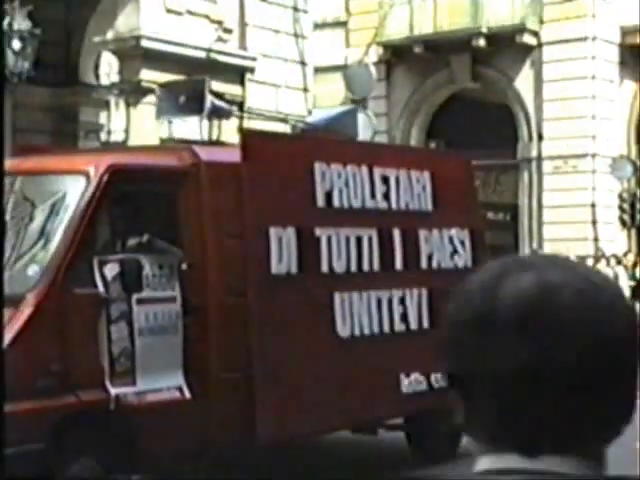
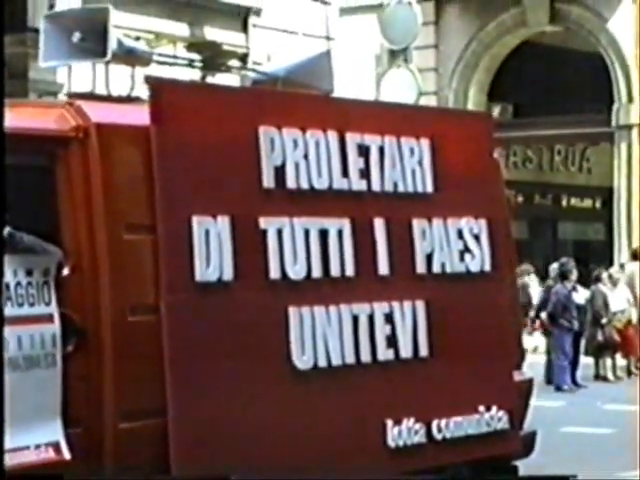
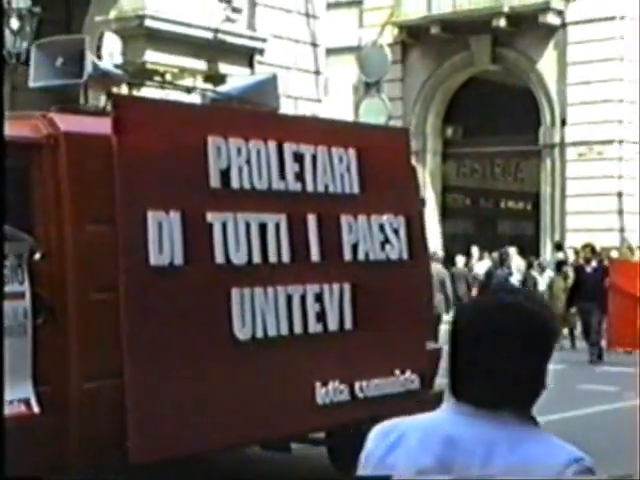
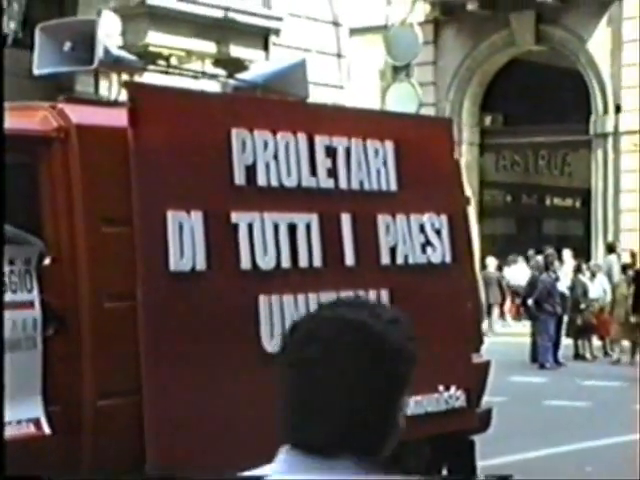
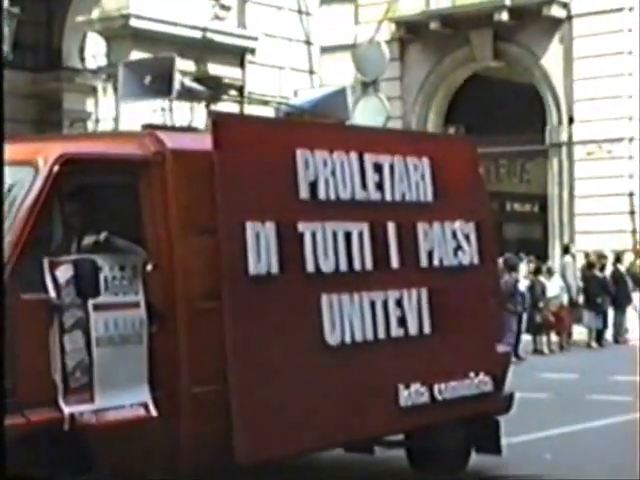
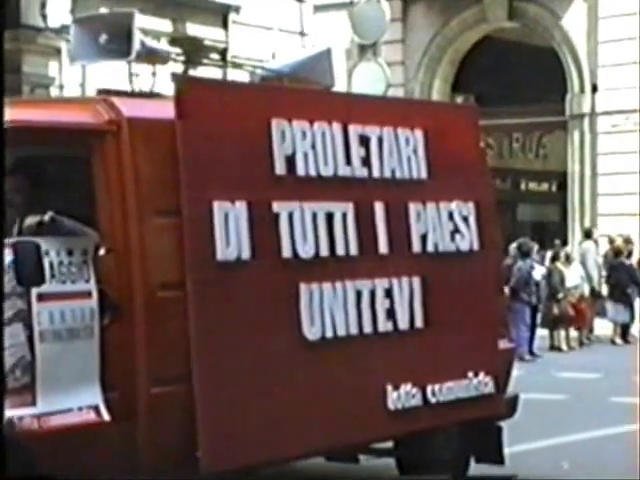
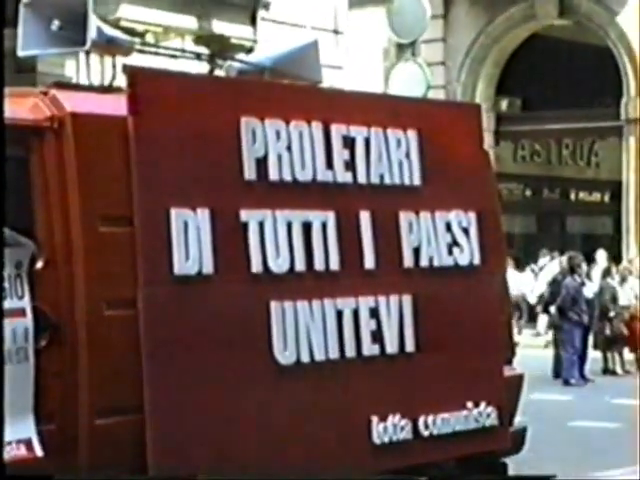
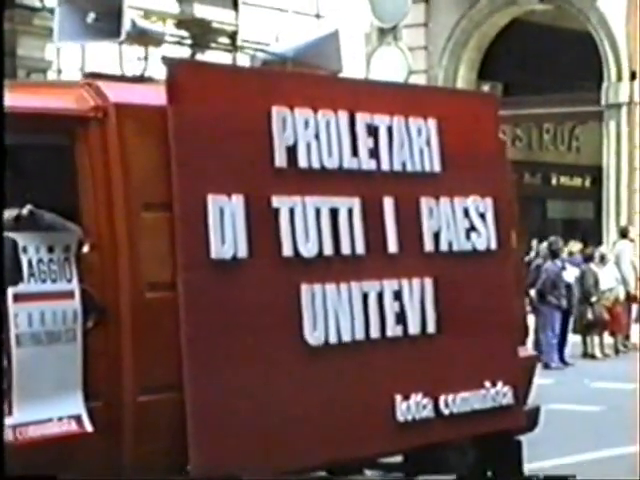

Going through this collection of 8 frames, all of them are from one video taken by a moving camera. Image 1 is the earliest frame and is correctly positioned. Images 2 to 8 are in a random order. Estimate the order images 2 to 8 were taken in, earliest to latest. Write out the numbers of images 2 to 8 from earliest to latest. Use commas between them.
5, 6, 8, 2, 7, 4, 3
